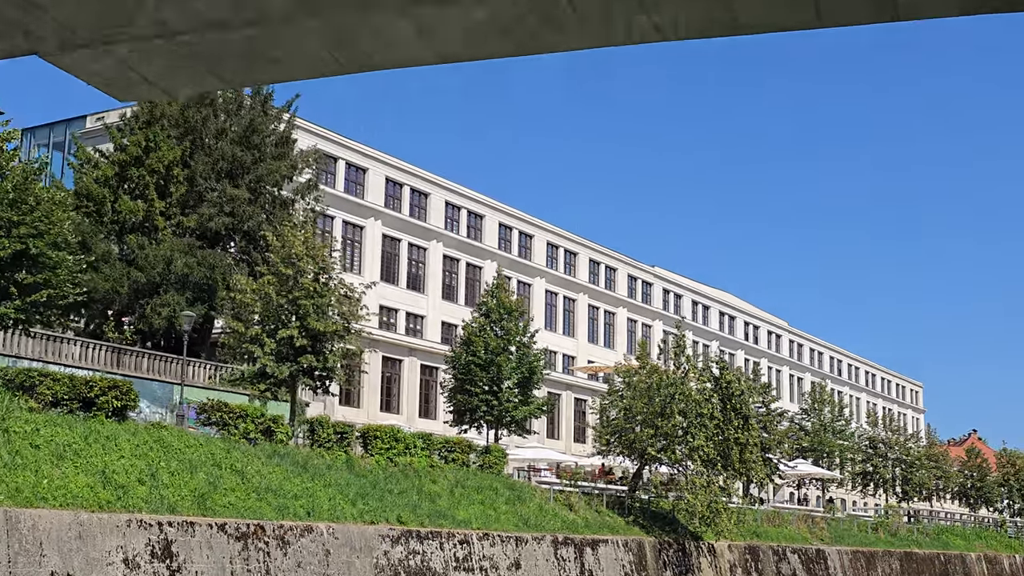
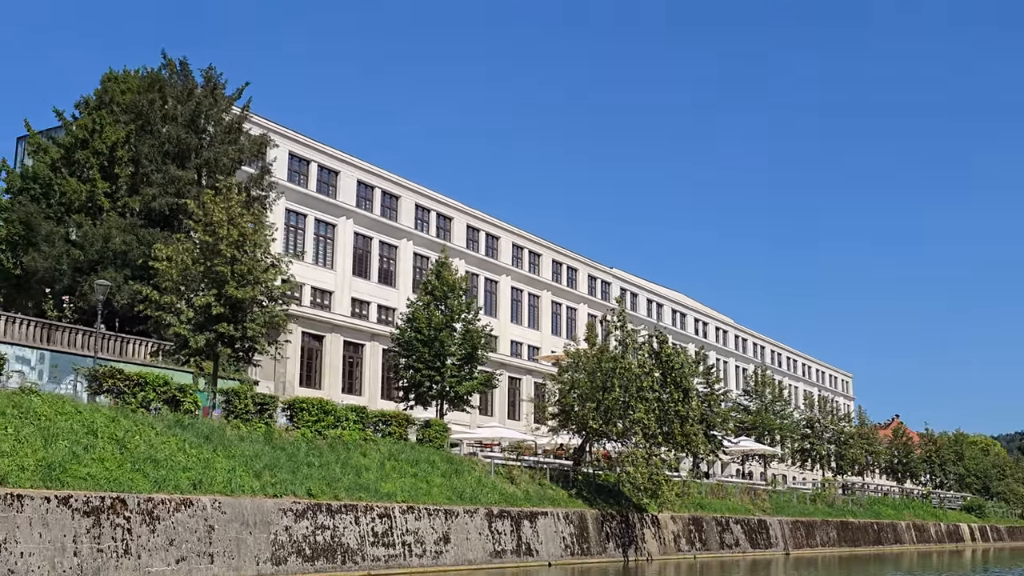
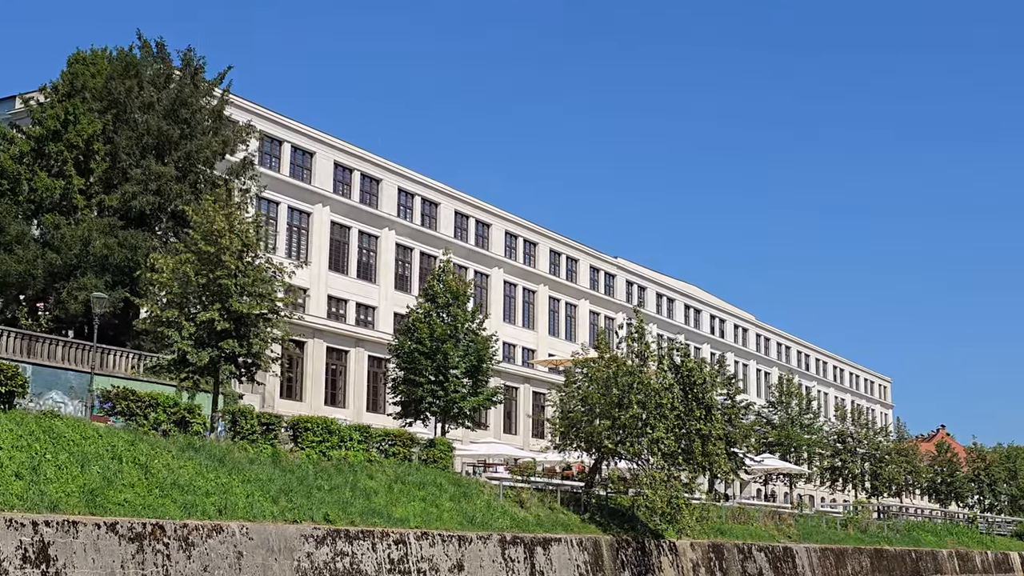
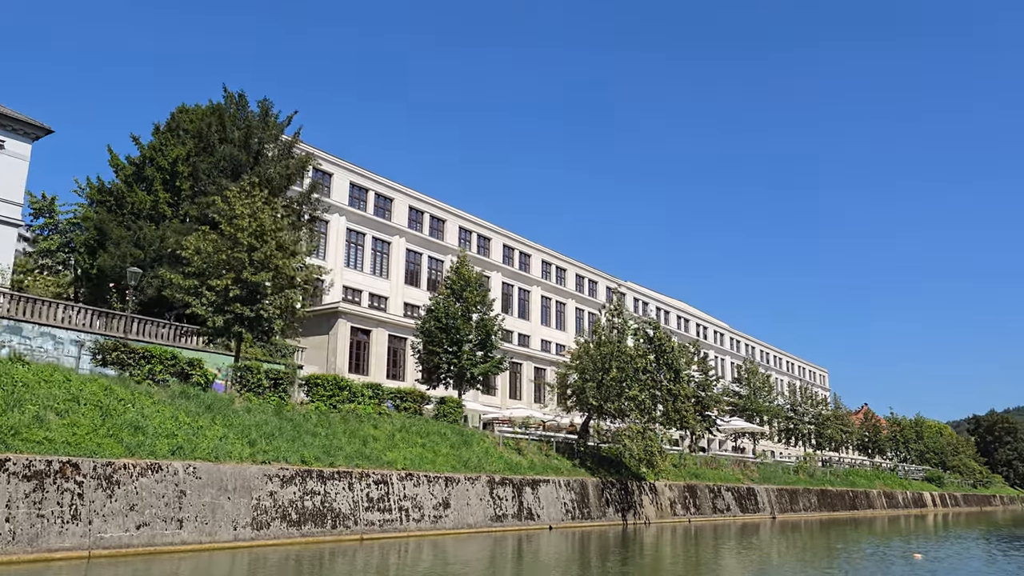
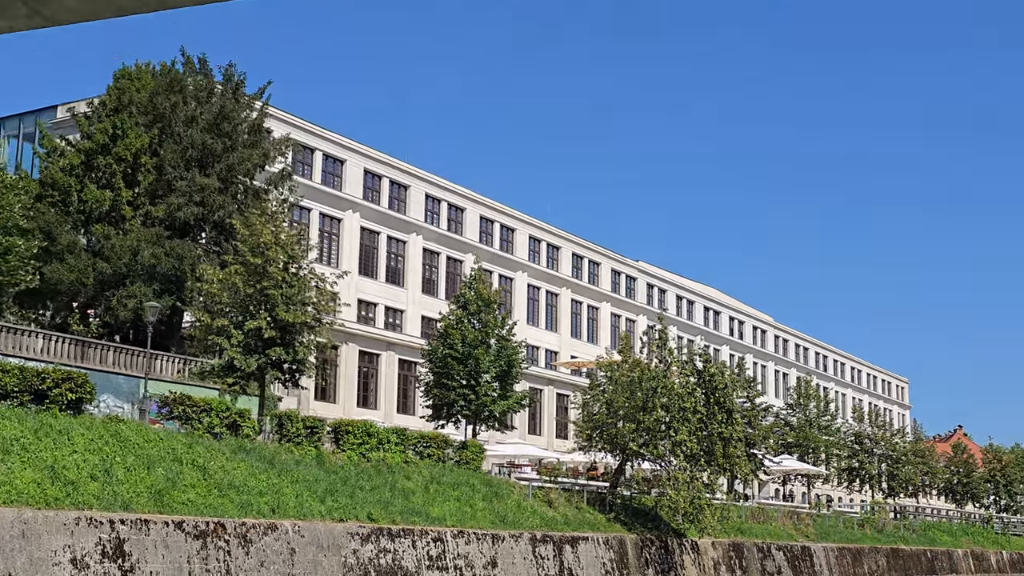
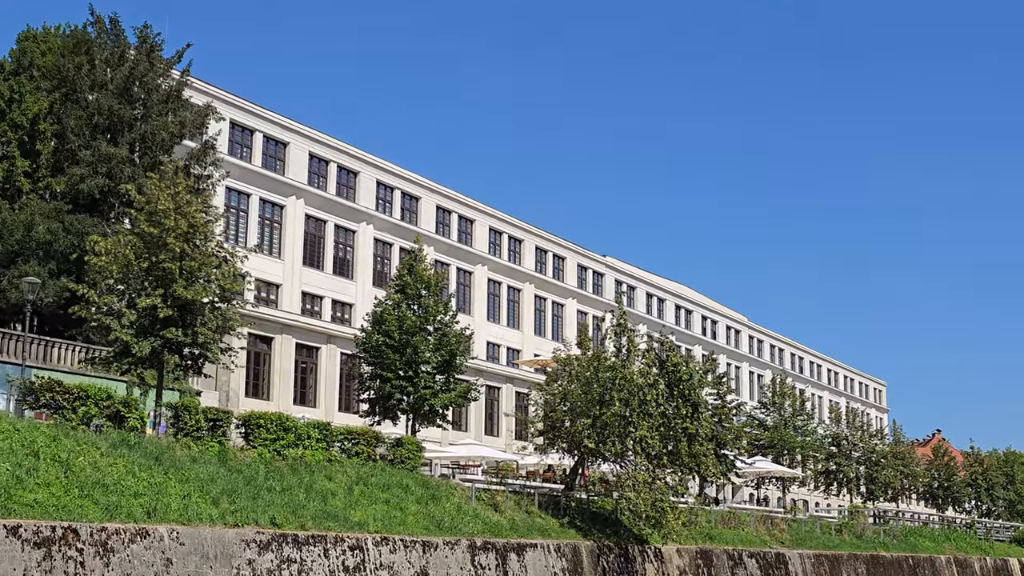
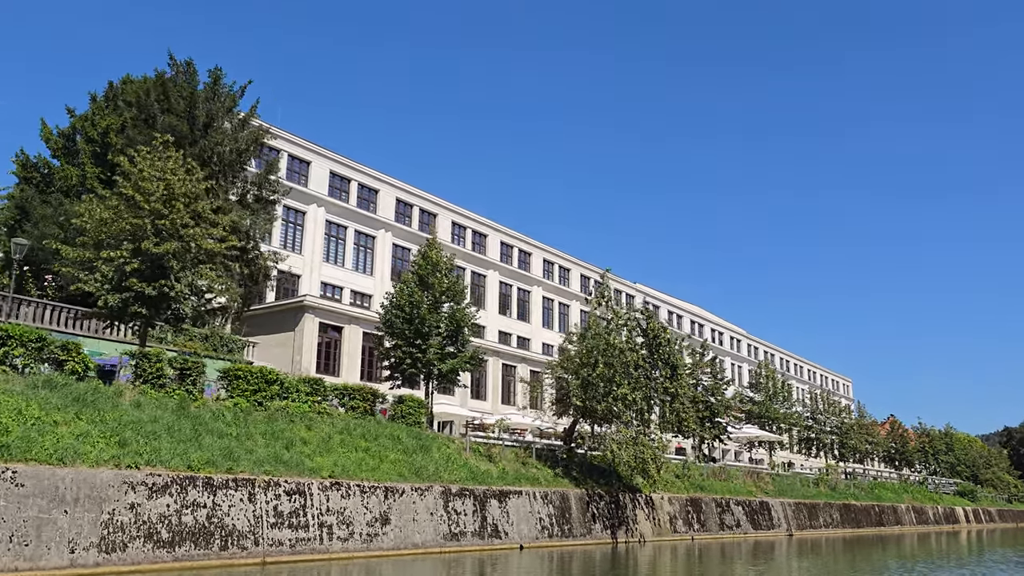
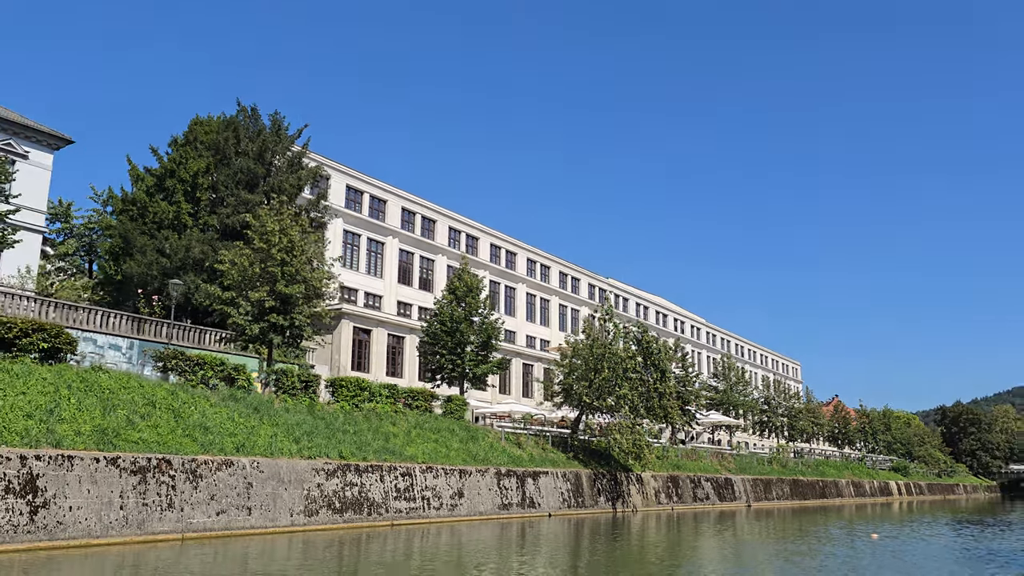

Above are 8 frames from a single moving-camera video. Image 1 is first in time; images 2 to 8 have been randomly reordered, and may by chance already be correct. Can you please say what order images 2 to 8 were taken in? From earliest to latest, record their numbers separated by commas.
5, 3, 6, 2, 8, 4, 7
